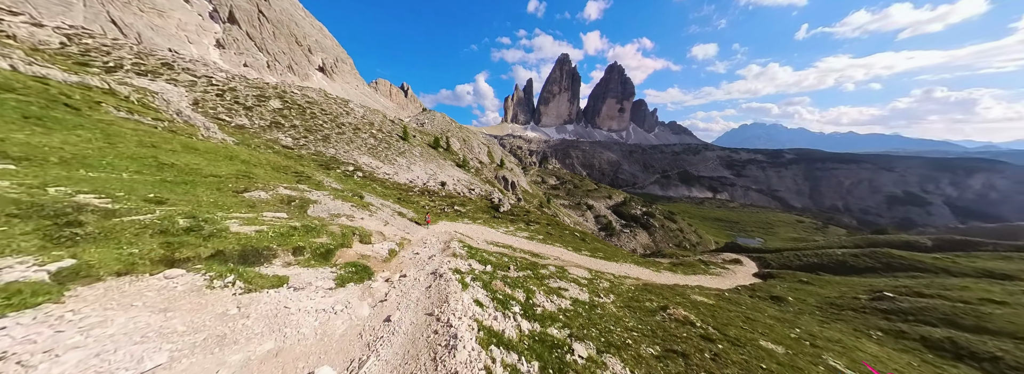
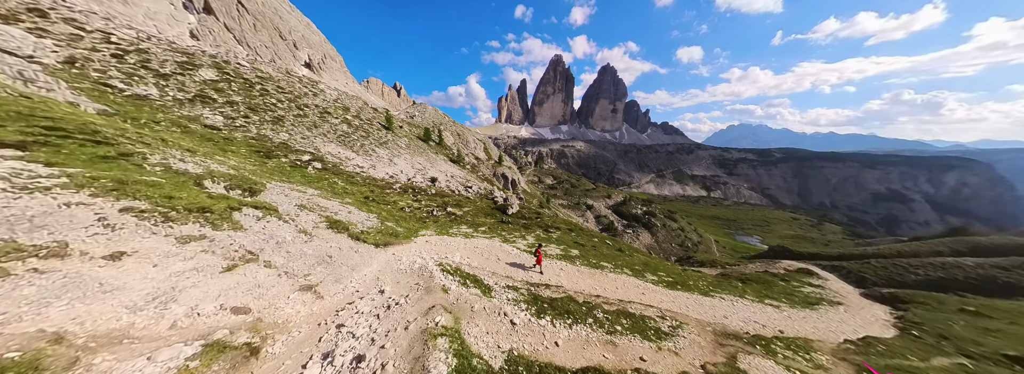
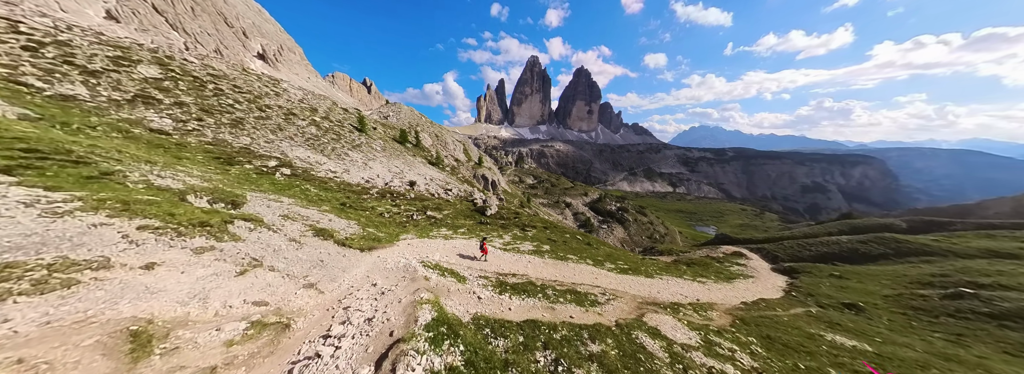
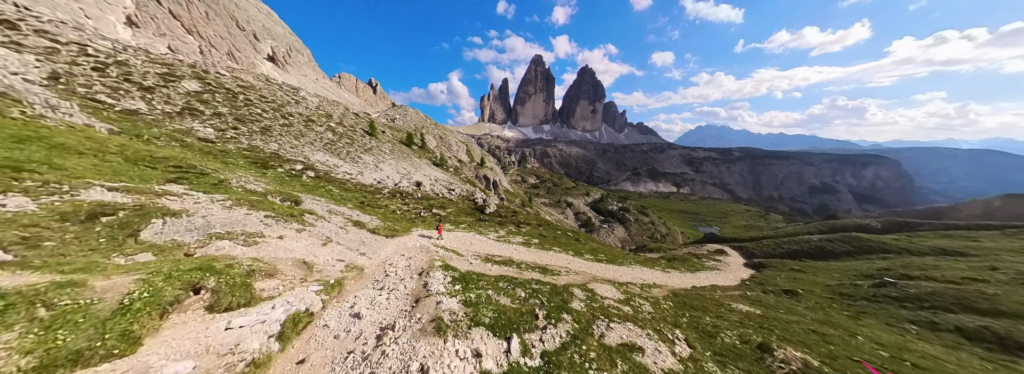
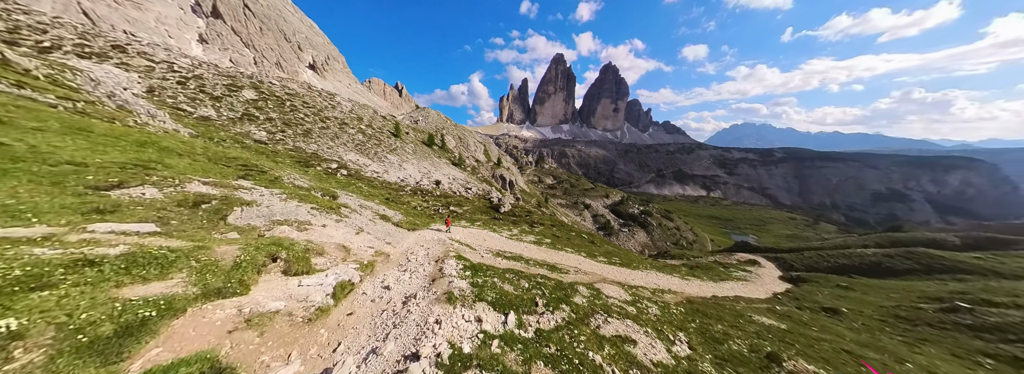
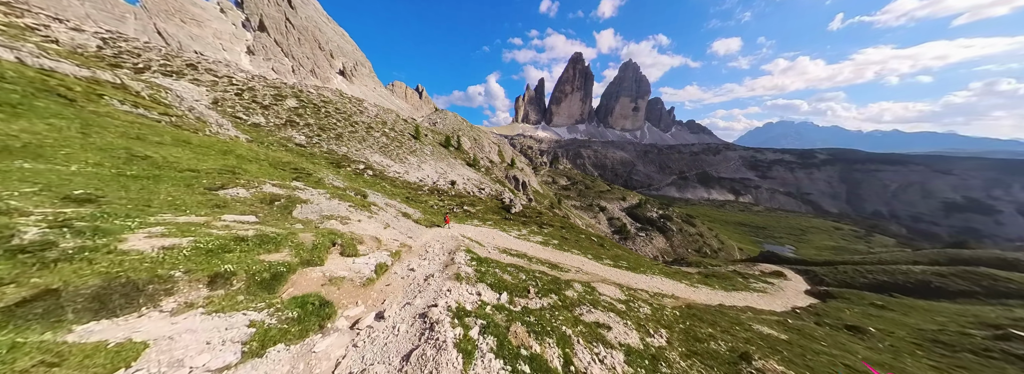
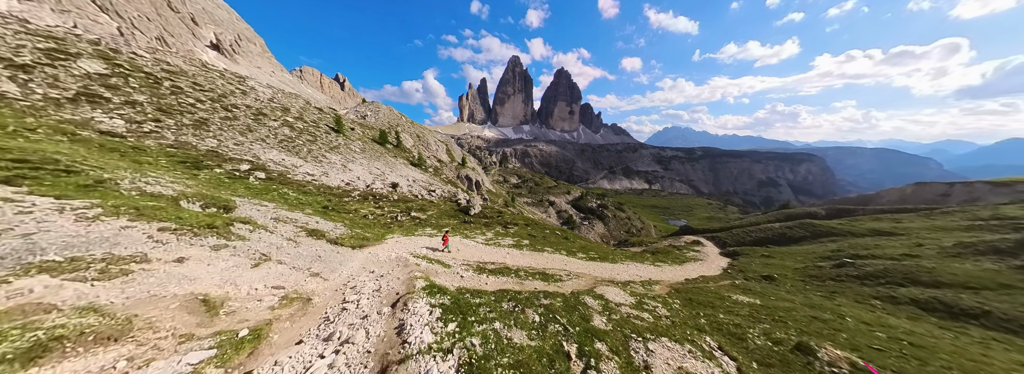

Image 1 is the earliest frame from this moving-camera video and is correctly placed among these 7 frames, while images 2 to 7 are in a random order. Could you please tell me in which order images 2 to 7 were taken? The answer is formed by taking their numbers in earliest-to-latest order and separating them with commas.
6, 5, 4, 7, 3, 2
